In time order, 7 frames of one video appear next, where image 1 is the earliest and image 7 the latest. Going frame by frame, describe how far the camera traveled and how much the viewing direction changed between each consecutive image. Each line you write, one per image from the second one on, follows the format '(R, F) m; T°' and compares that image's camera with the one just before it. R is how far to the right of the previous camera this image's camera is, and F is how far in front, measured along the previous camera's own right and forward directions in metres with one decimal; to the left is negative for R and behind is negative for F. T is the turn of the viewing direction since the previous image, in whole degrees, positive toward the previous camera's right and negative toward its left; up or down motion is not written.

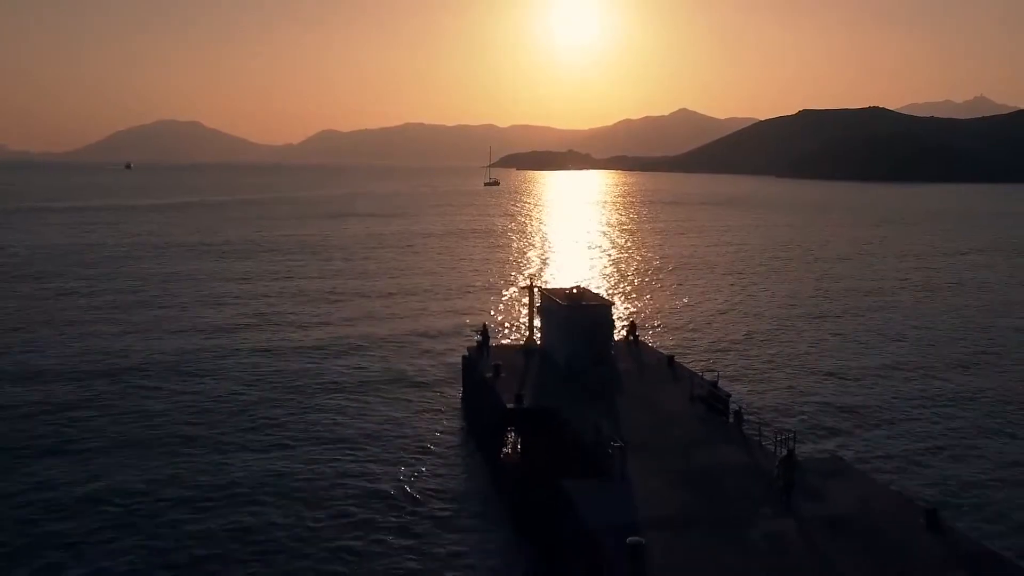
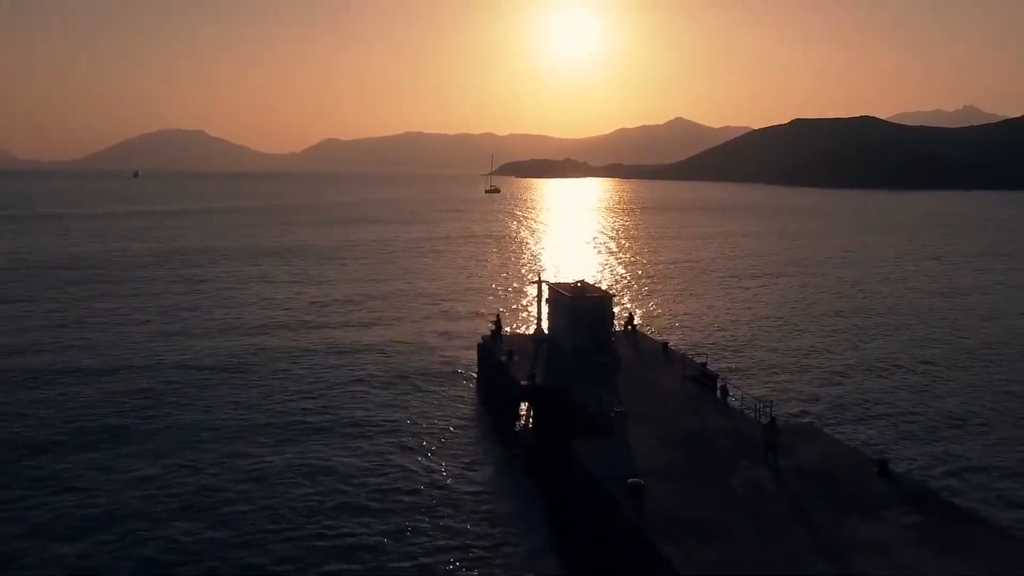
(-0.5, -2.9) m; 0°
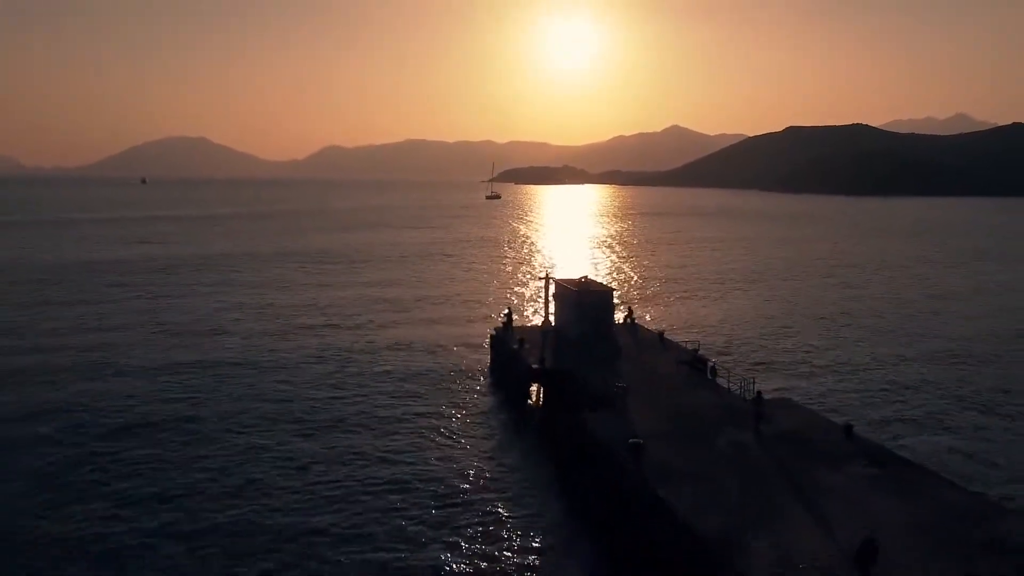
(-0.6, -2.9) m; 0°
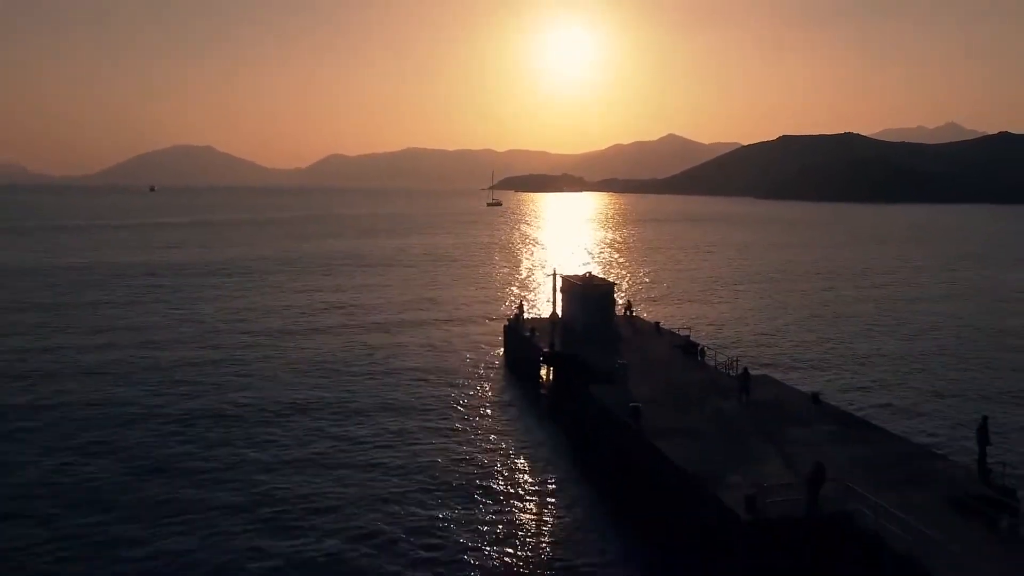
(-0.7, -3.6) m; 0°
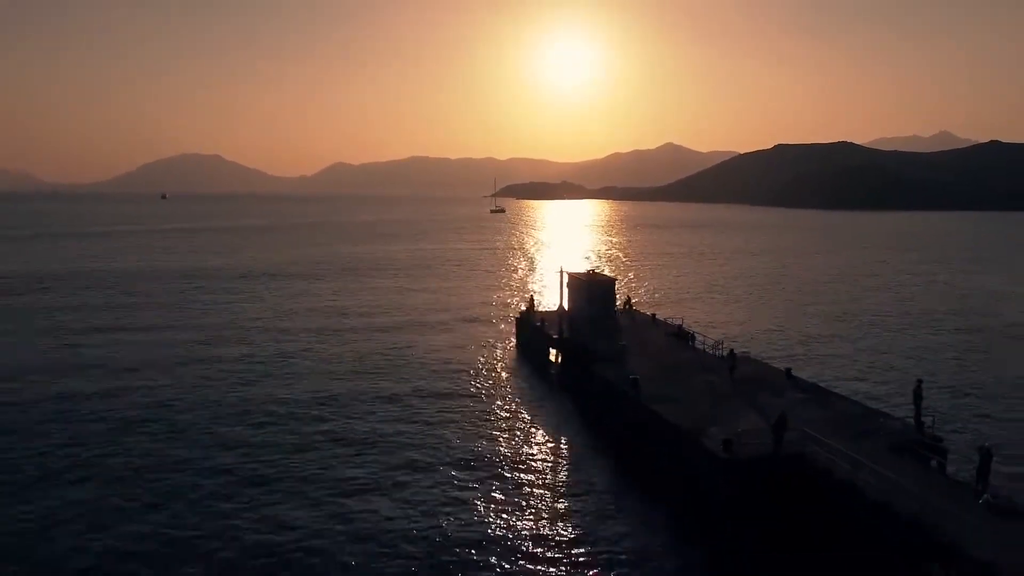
(-0.7, -4.0) m; 0°
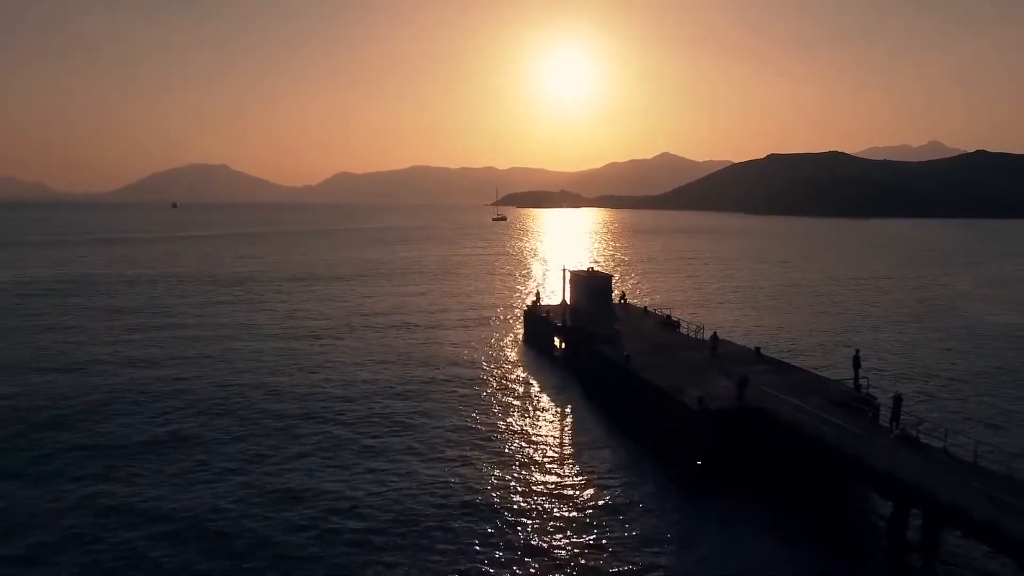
(-0.6, -4.9) m; 0°
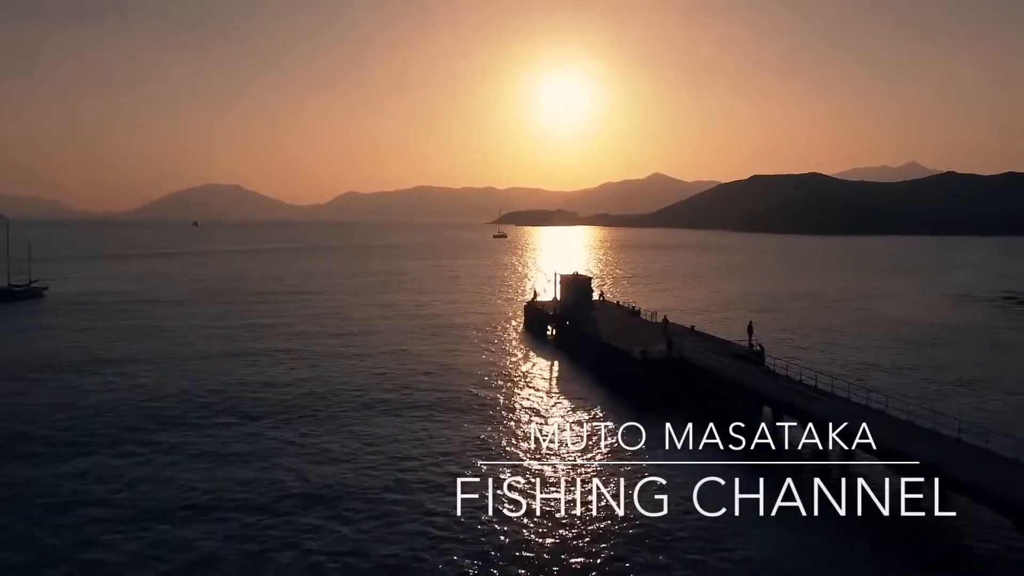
(-0.3, -12.1) m; 0°
